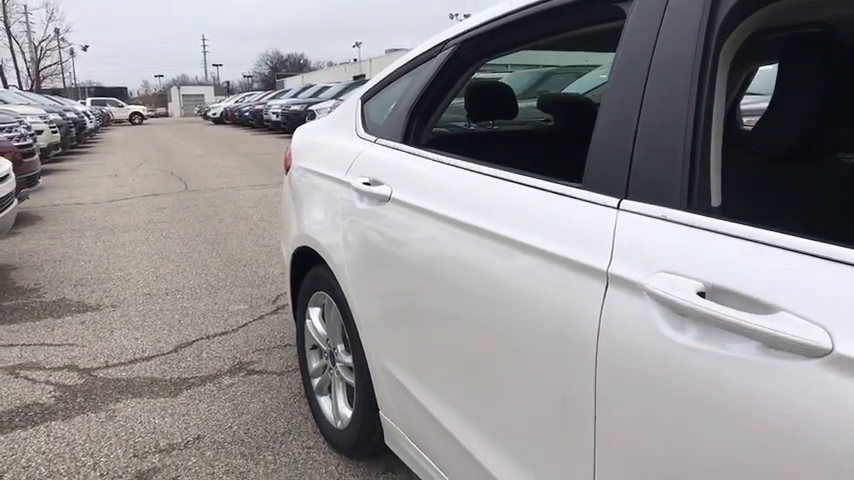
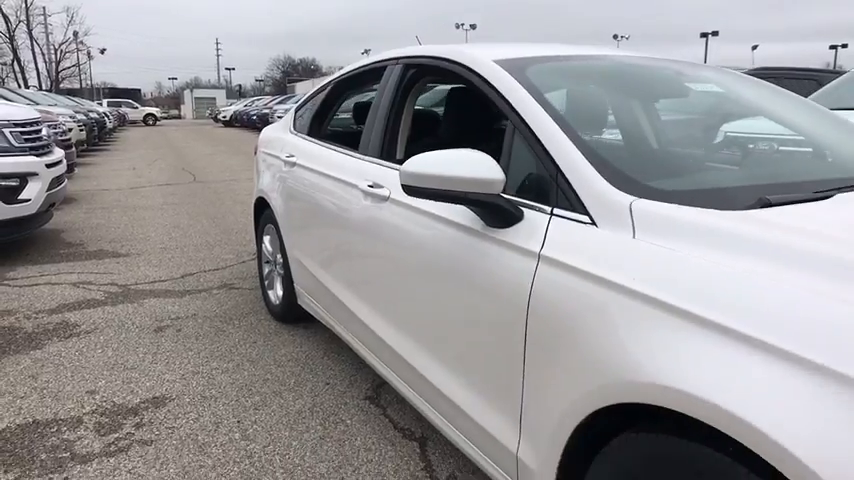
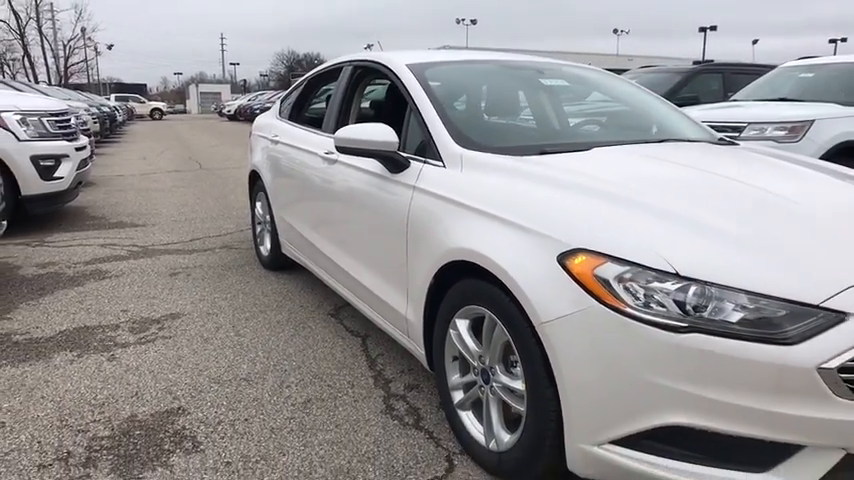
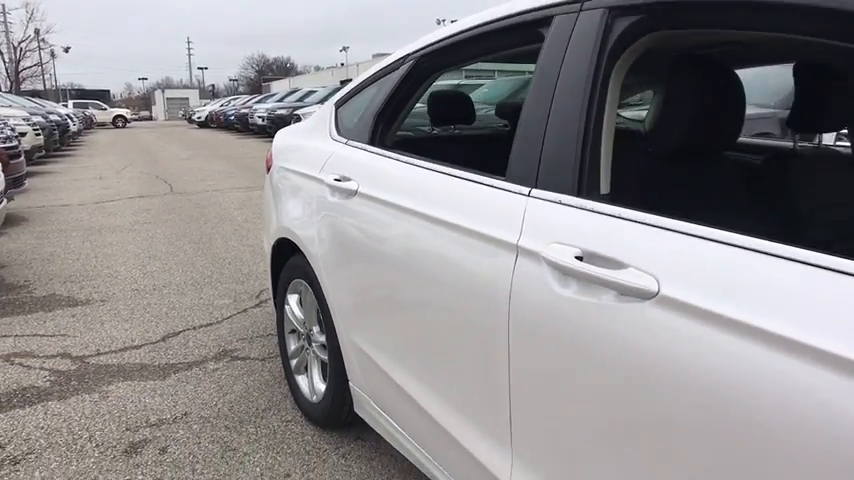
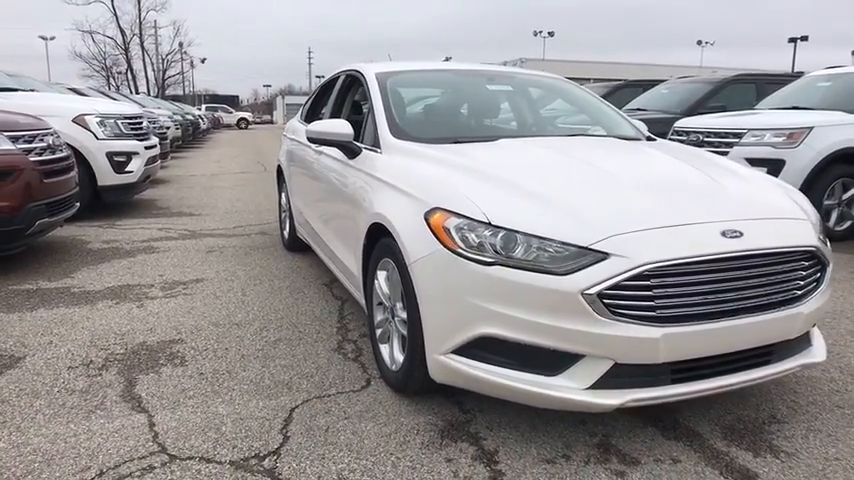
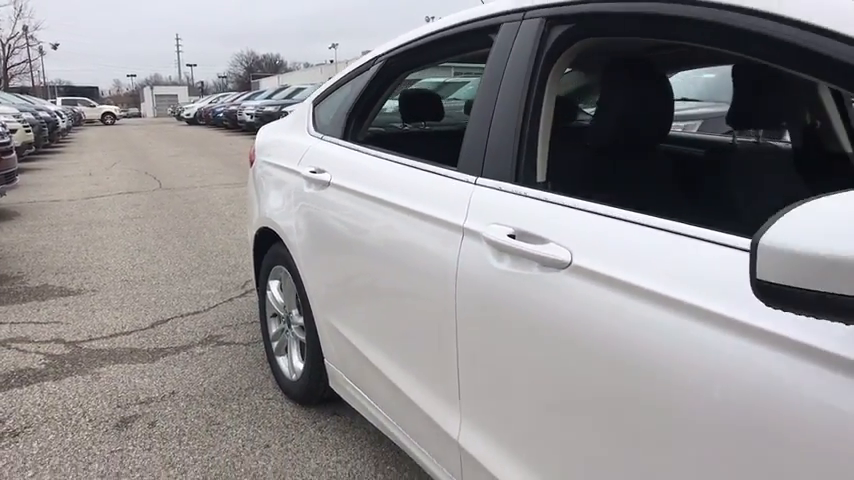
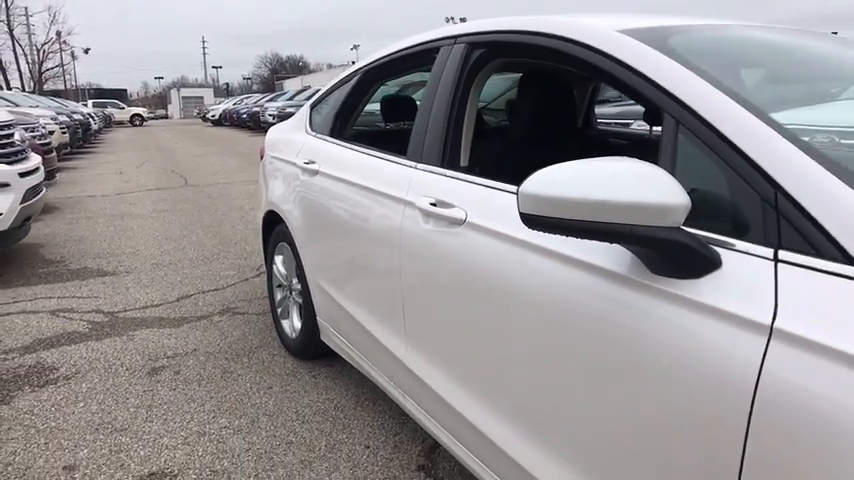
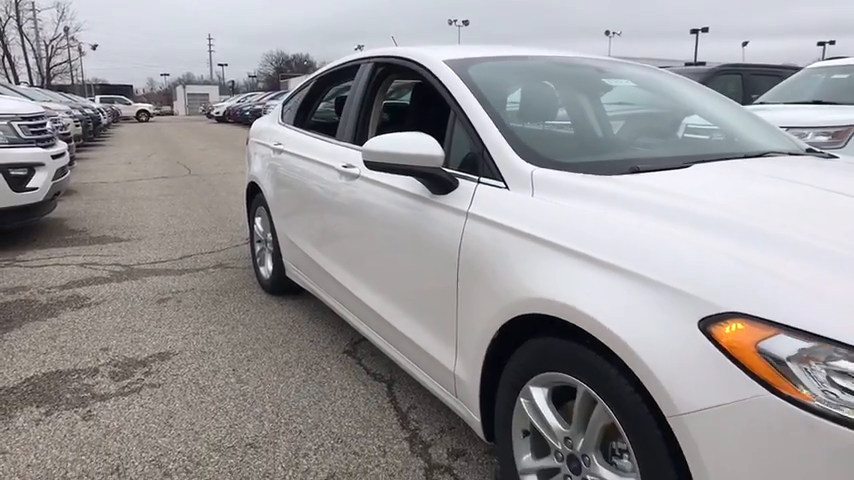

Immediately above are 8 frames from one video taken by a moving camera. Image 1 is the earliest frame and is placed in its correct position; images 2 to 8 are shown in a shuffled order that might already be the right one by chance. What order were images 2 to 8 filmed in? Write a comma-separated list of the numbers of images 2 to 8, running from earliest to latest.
4, 6, 7, 2, 8, 3, 5
